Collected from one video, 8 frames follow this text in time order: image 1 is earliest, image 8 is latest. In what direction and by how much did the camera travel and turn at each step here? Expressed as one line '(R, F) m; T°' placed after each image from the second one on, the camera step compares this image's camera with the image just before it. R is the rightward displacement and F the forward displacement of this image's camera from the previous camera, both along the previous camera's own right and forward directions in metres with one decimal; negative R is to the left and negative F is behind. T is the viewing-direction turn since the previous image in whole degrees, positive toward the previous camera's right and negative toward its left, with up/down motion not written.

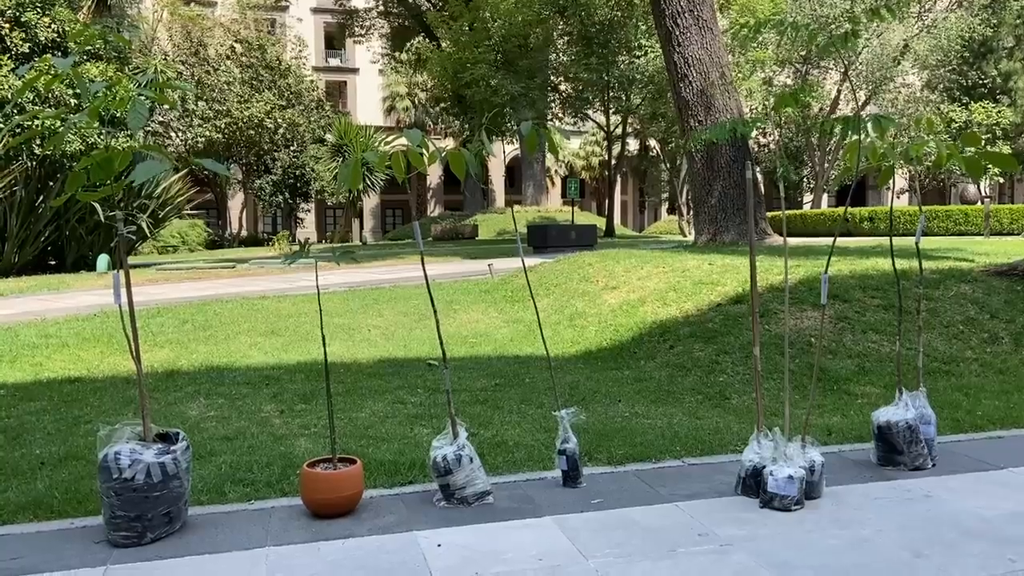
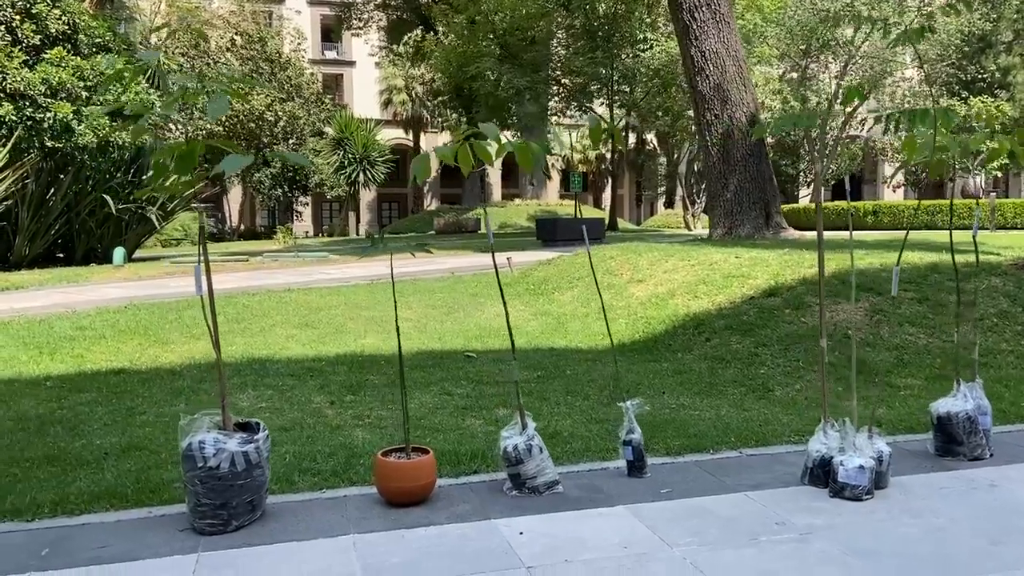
(-0.4, -0.1) m; 0°
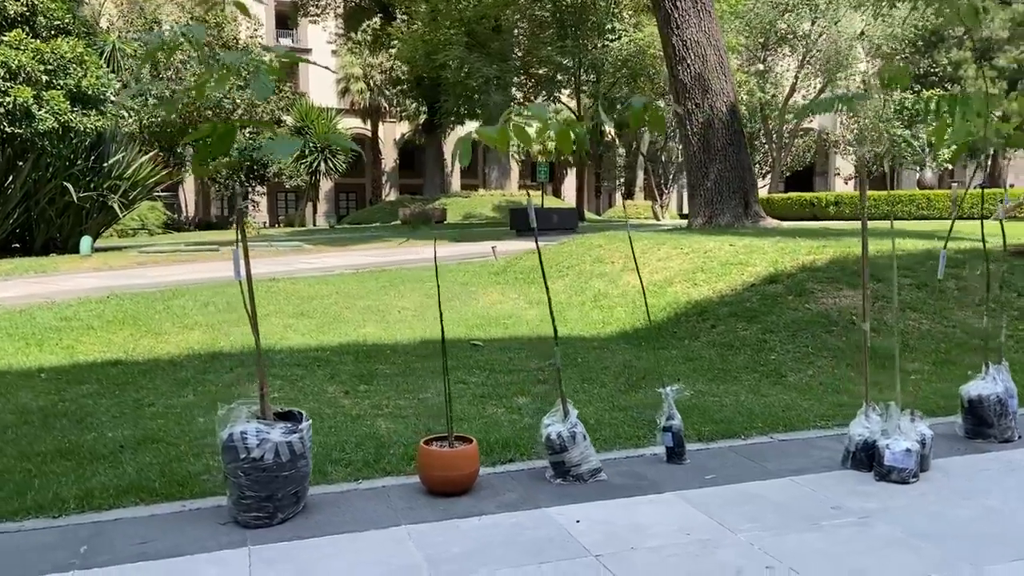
(-0.4, +0.1) m; +3°
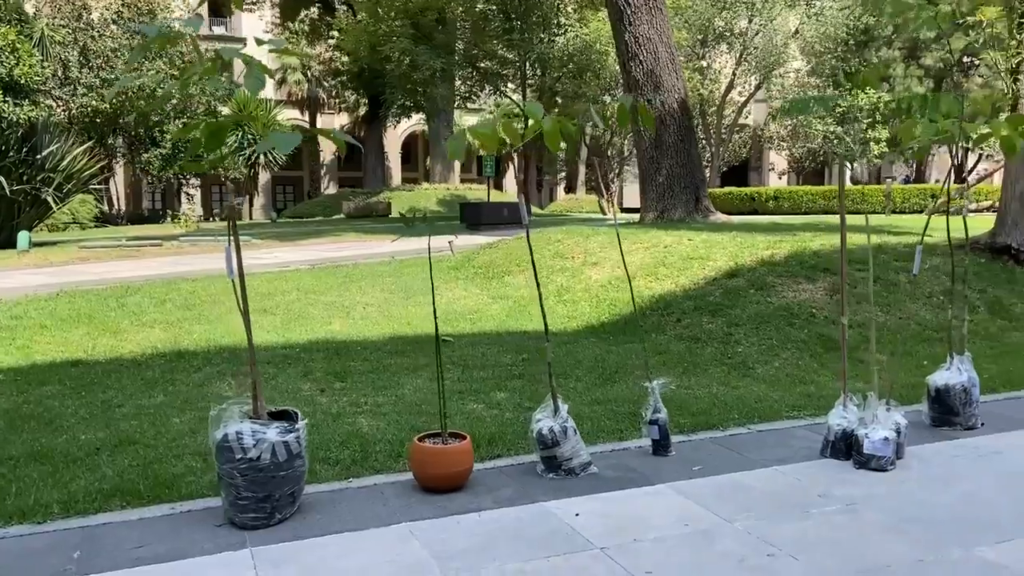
(-0.3, 0.0) m; +4°
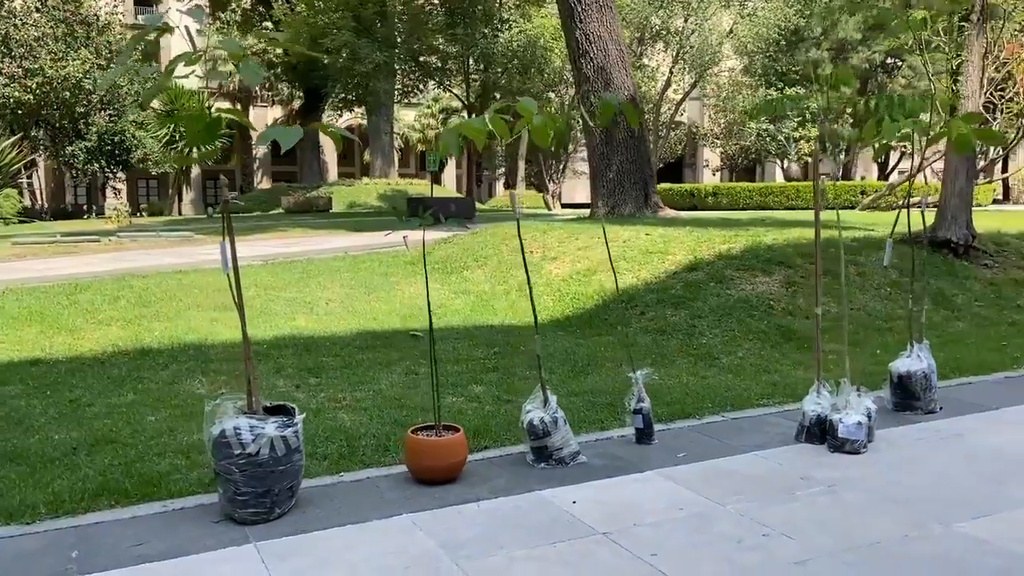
(-0.3, -0.1) m; +4°
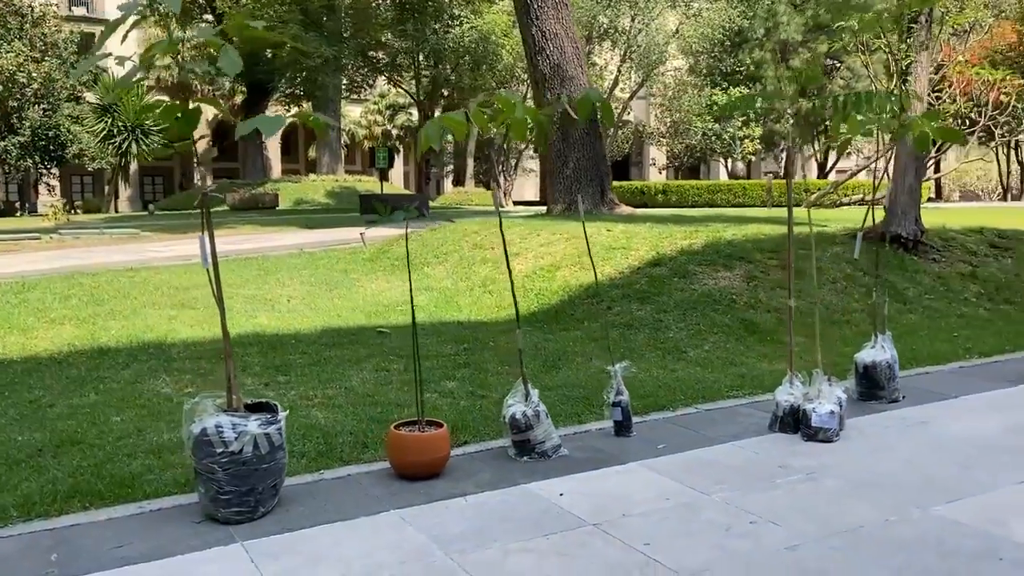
(-0.2, 0.0) m; +4°
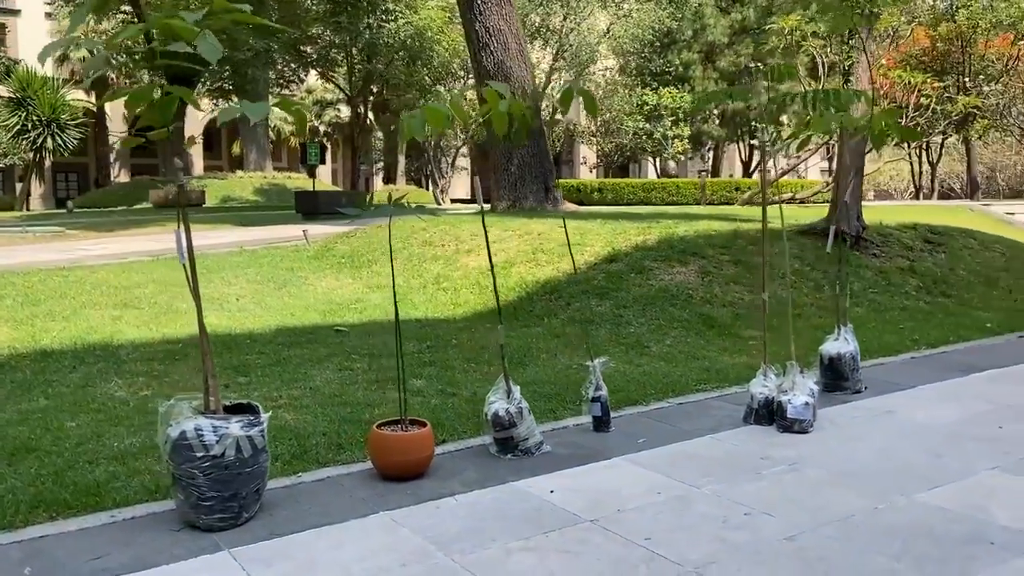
(-0.3, +0.1) m; +5°
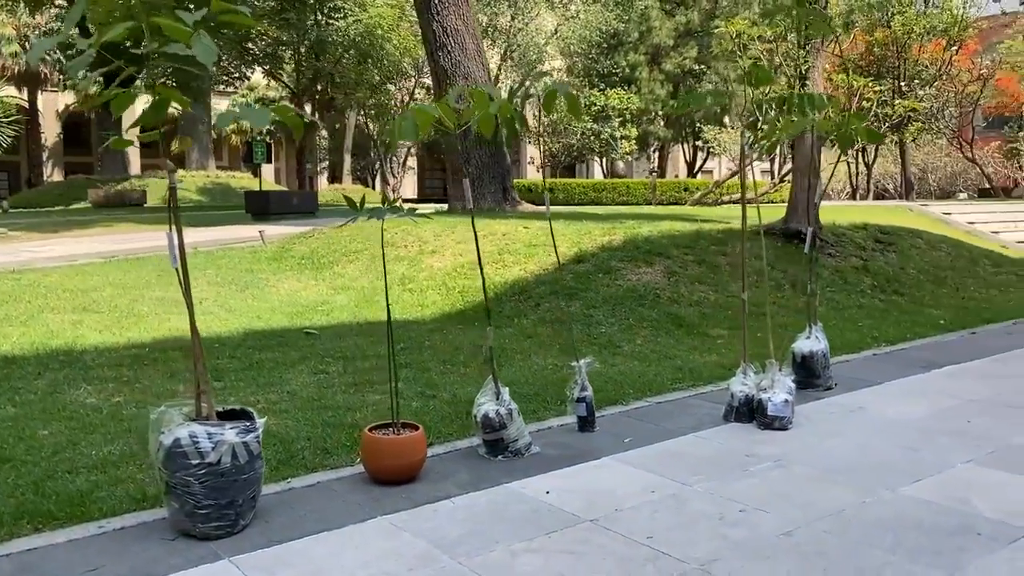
(-0.2, 0.0) m; +4°
